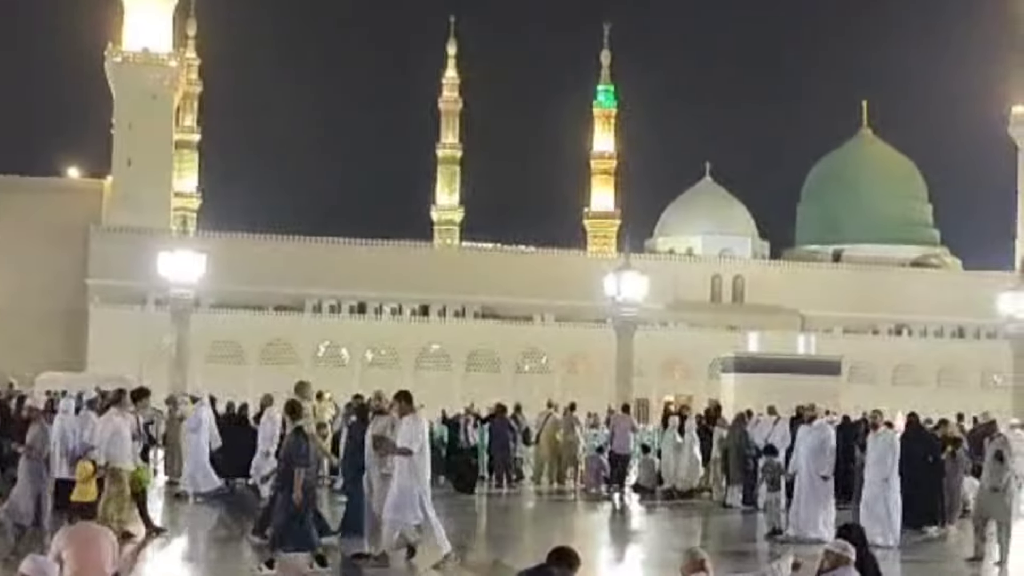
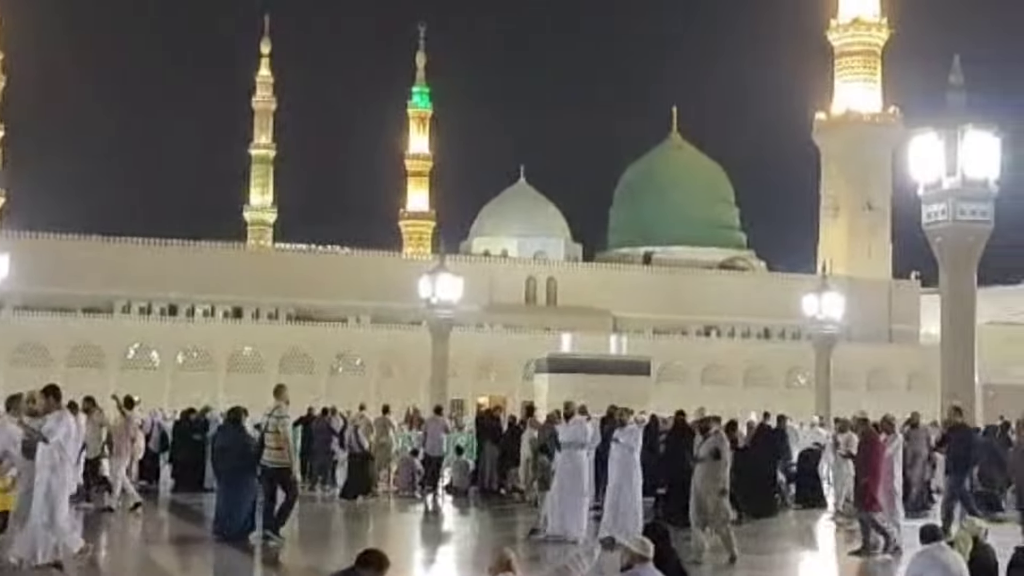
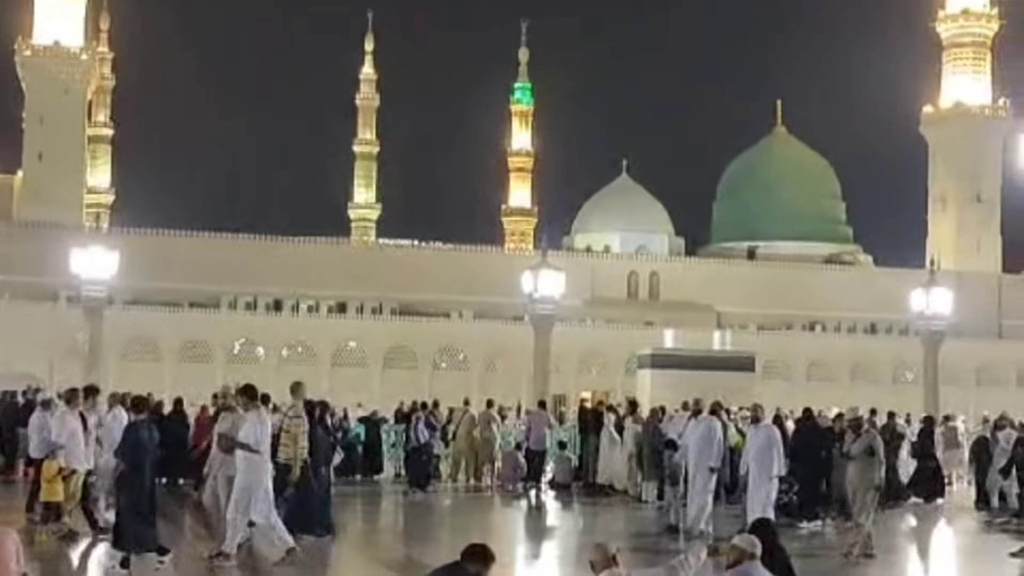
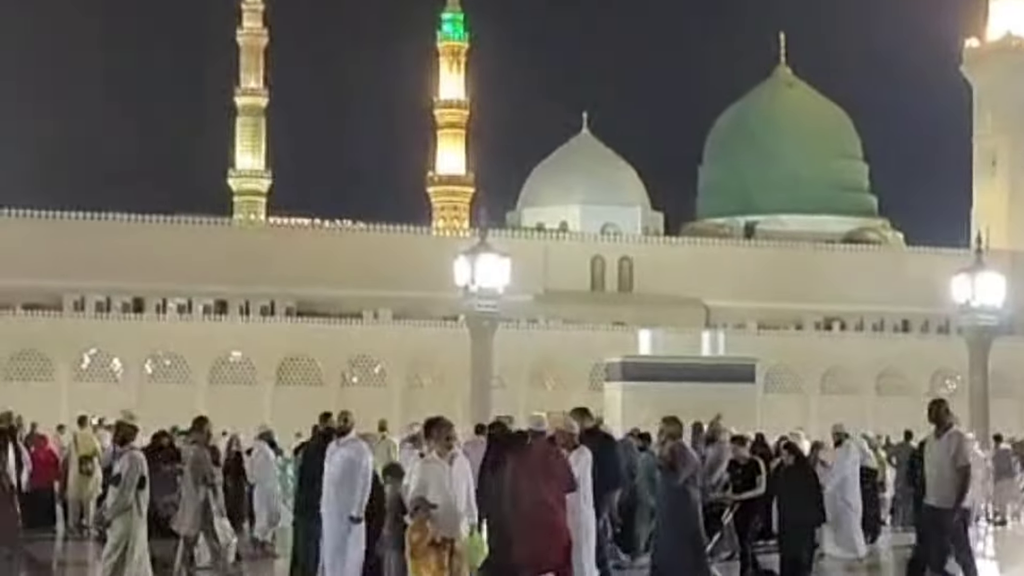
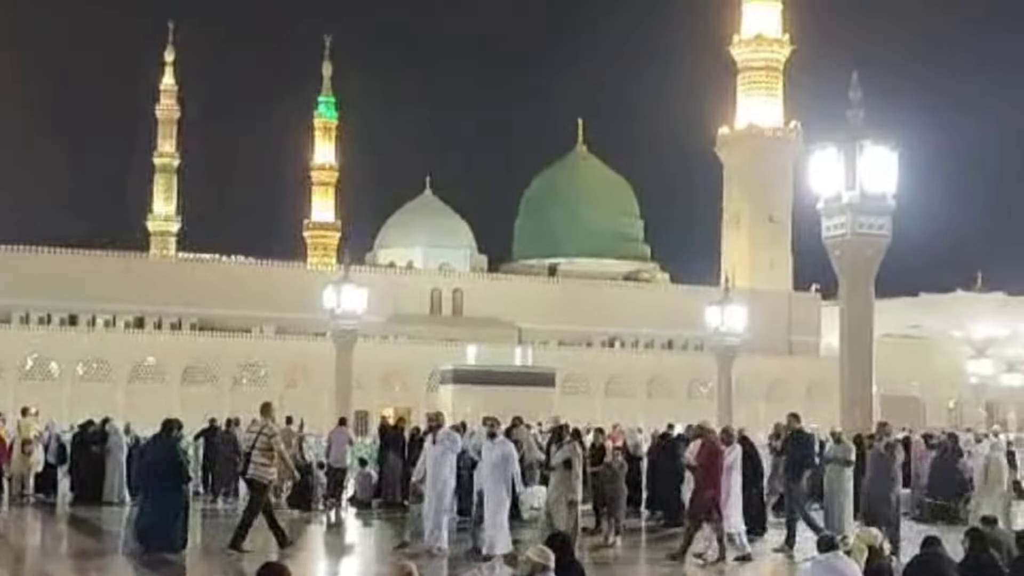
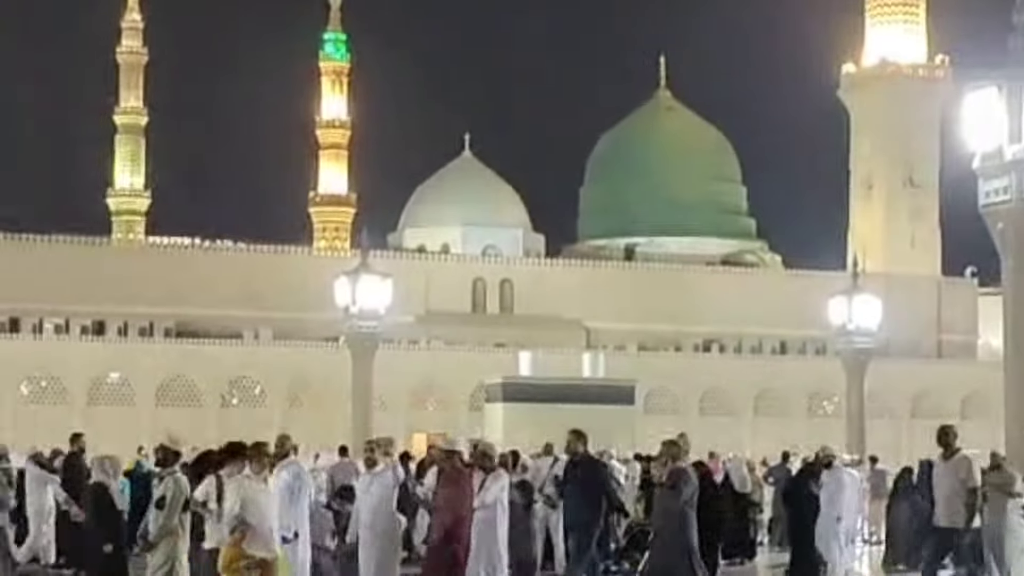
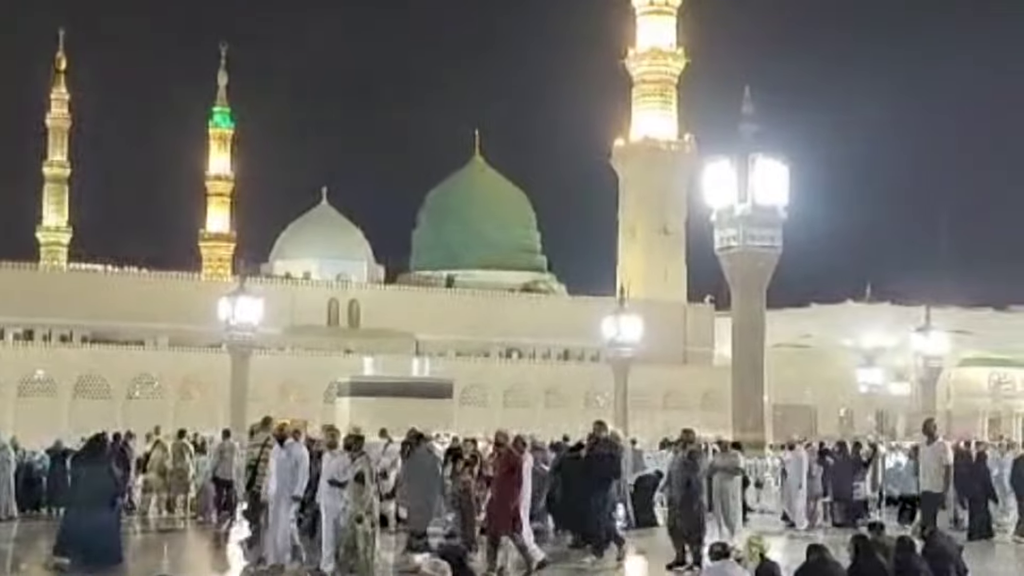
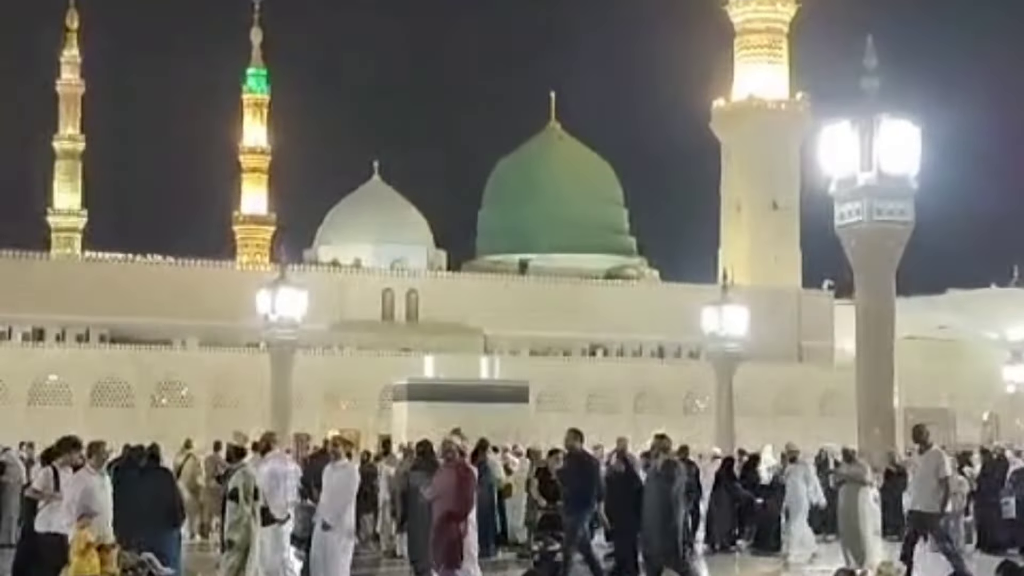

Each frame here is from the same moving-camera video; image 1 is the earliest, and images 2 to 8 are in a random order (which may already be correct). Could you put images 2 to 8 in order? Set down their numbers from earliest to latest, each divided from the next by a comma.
3, 2, 5, 7, 8, 6, 4
